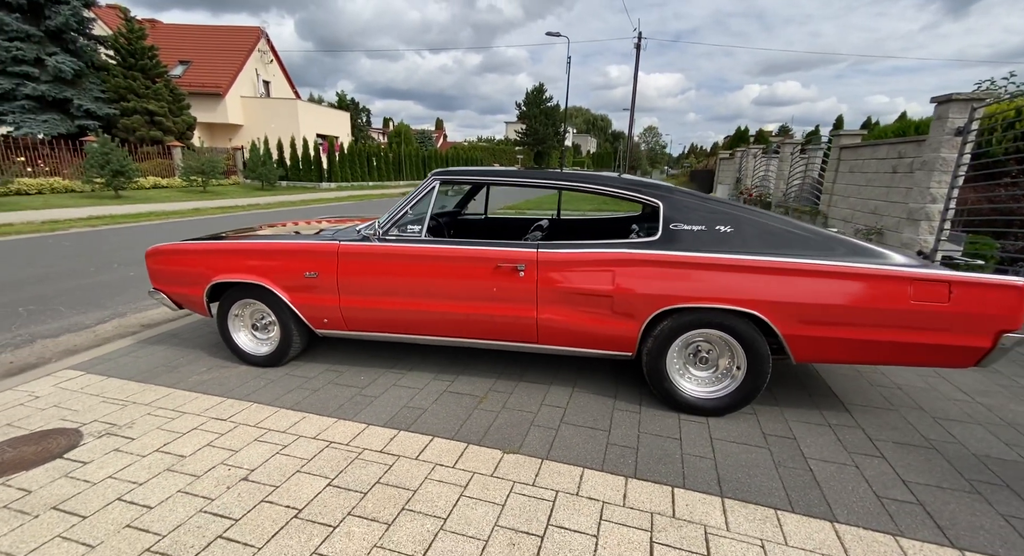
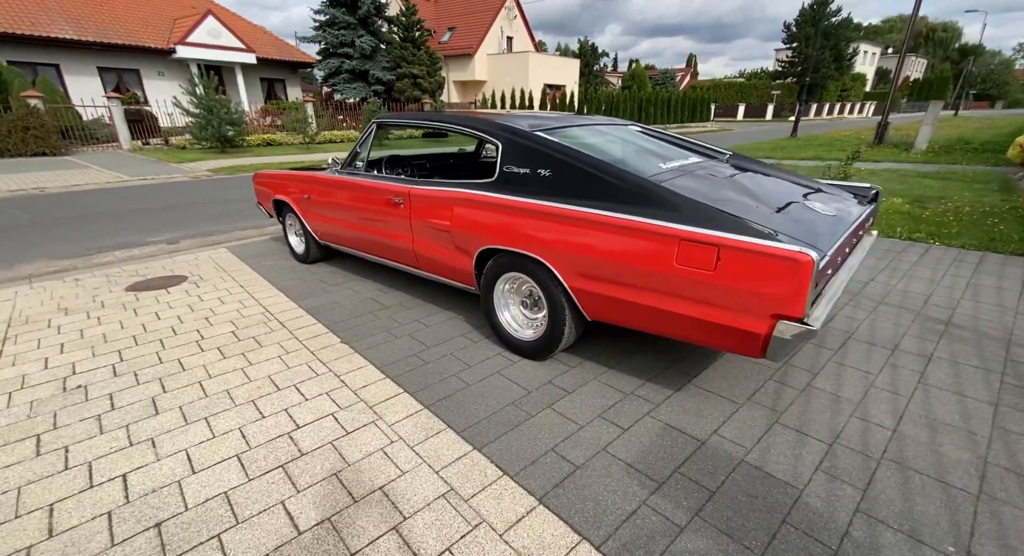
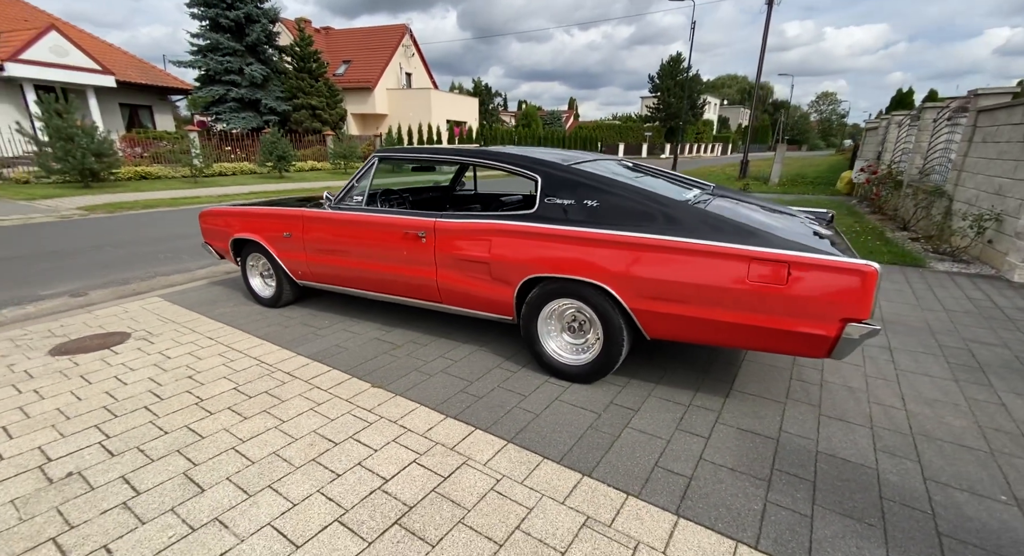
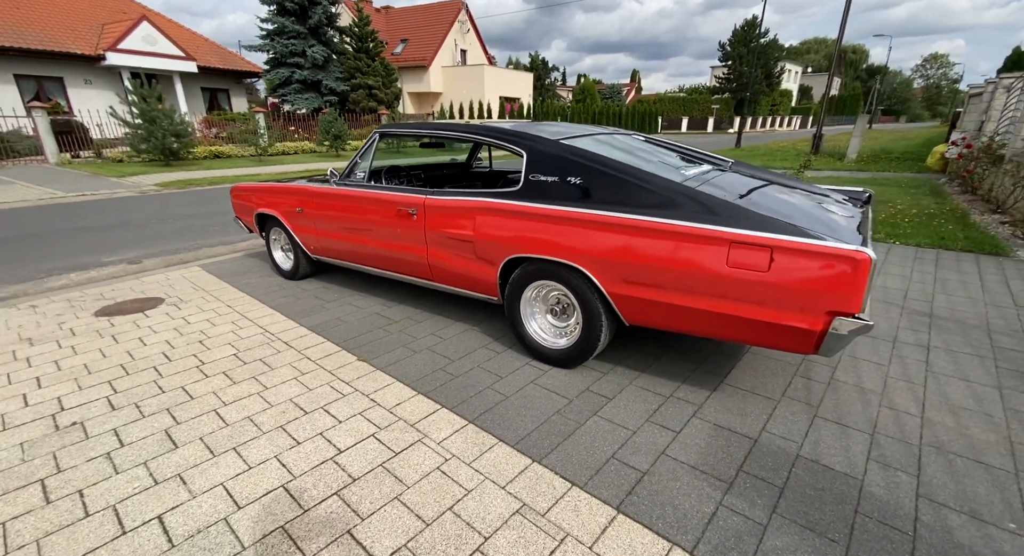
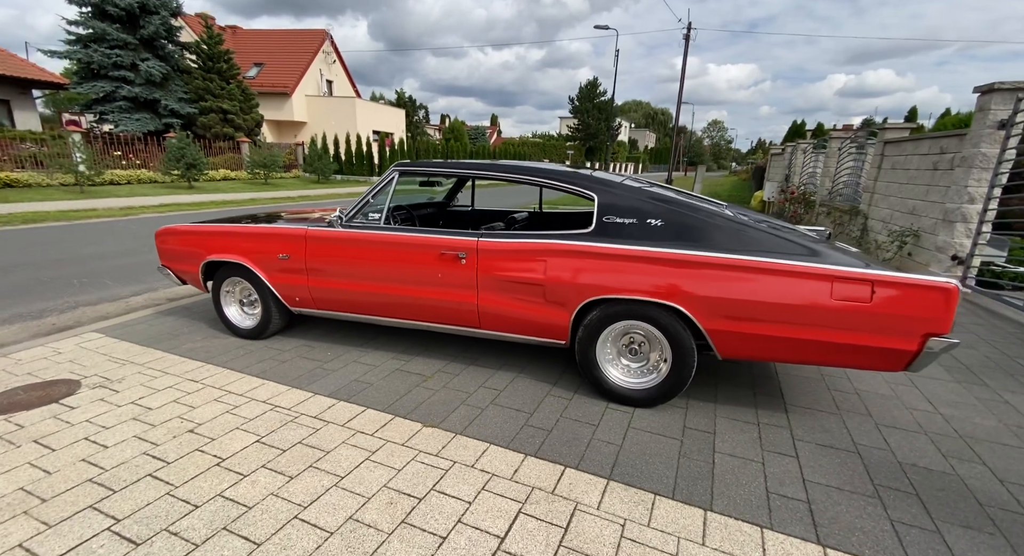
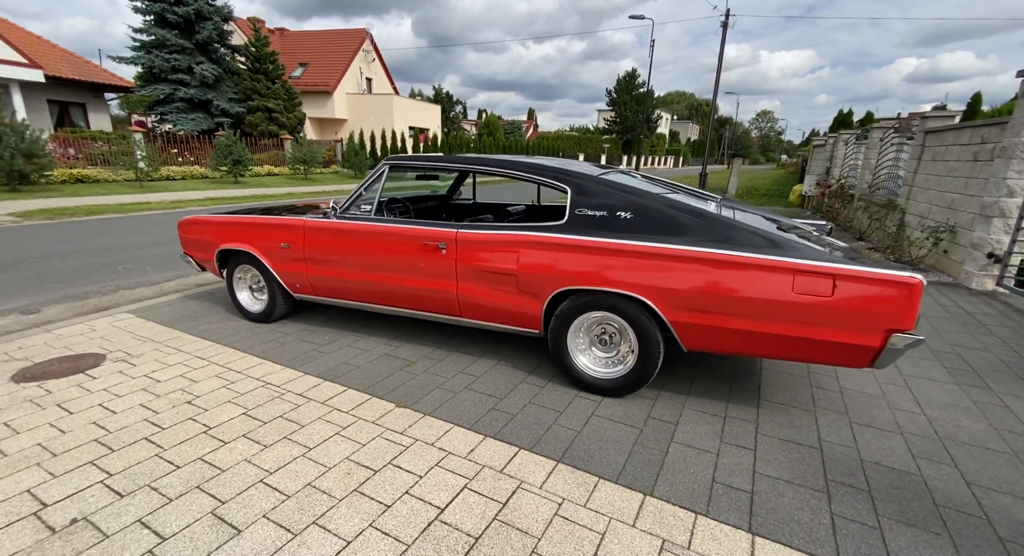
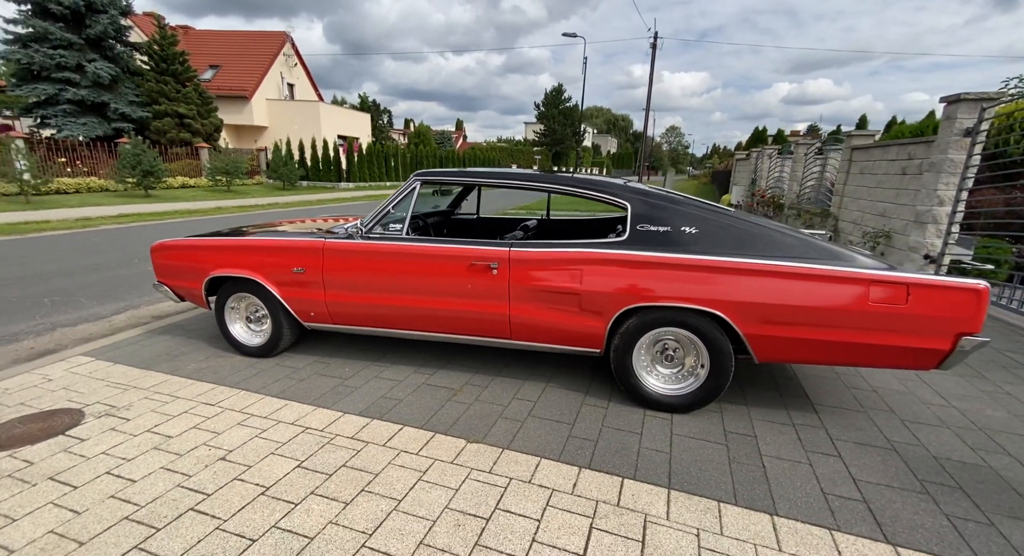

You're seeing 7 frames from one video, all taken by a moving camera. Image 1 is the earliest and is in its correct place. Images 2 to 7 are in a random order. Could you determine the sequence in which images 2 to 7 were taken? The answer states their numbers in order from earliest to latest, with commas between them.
7, 5, 6, 3, 4, 2
